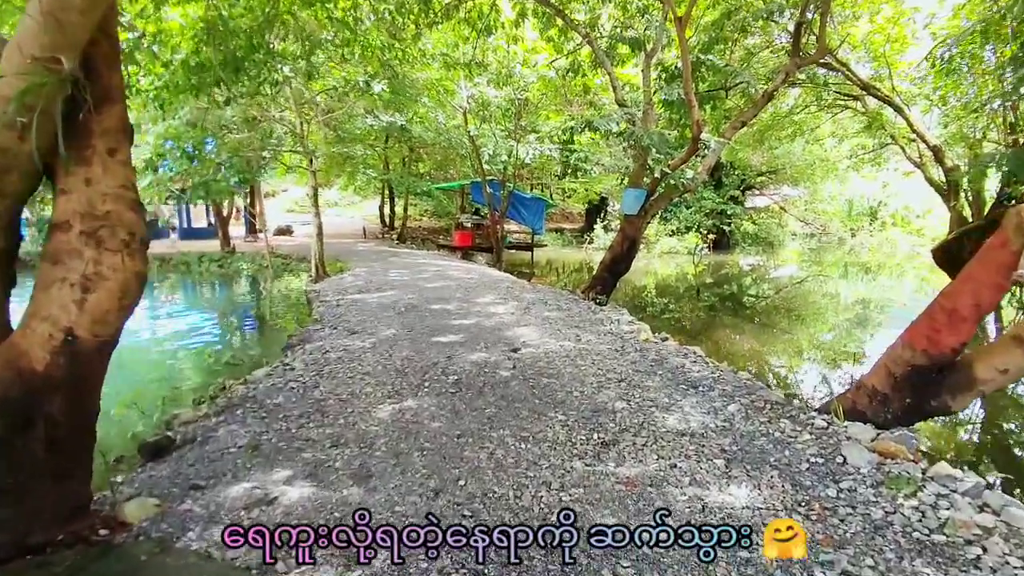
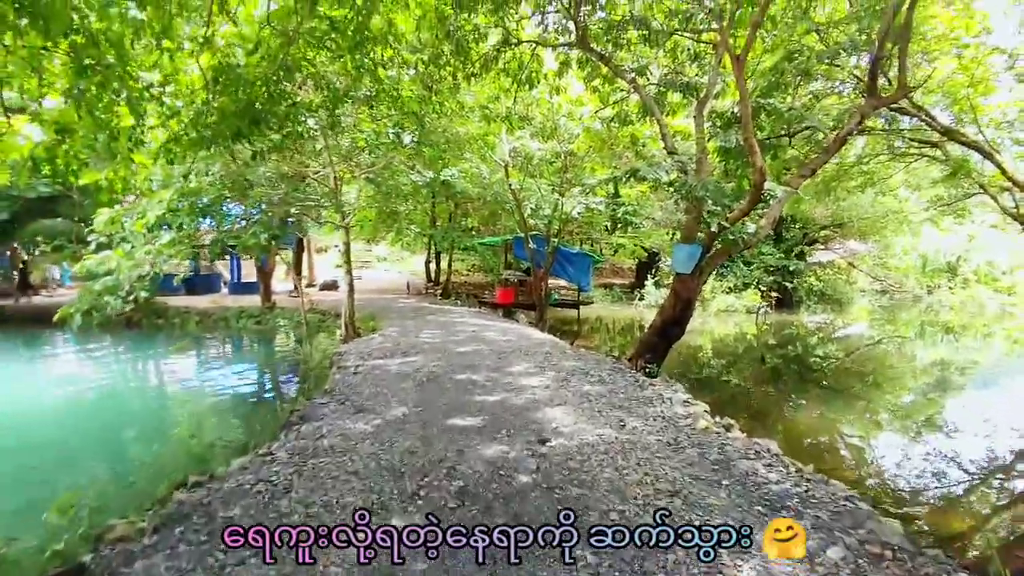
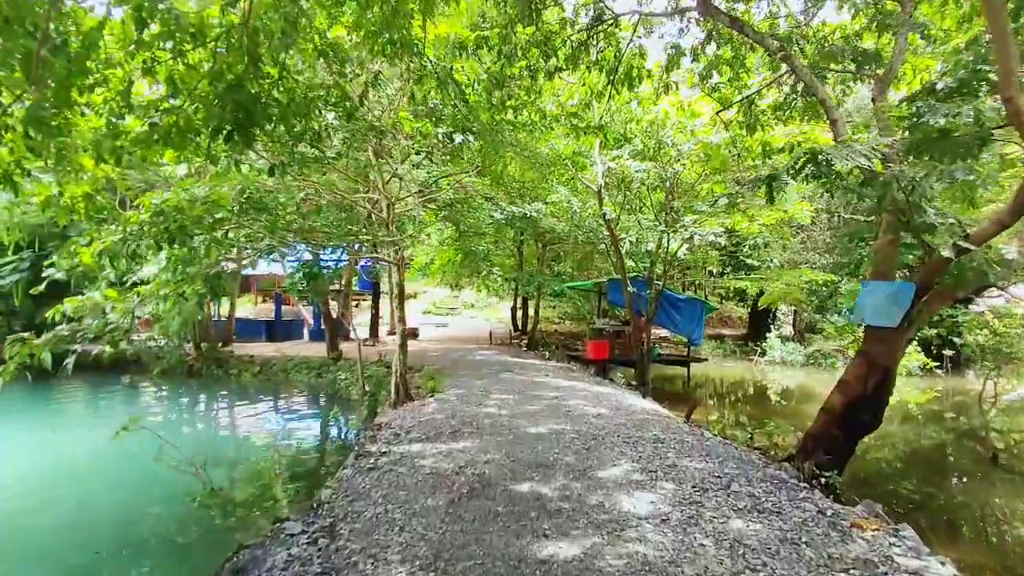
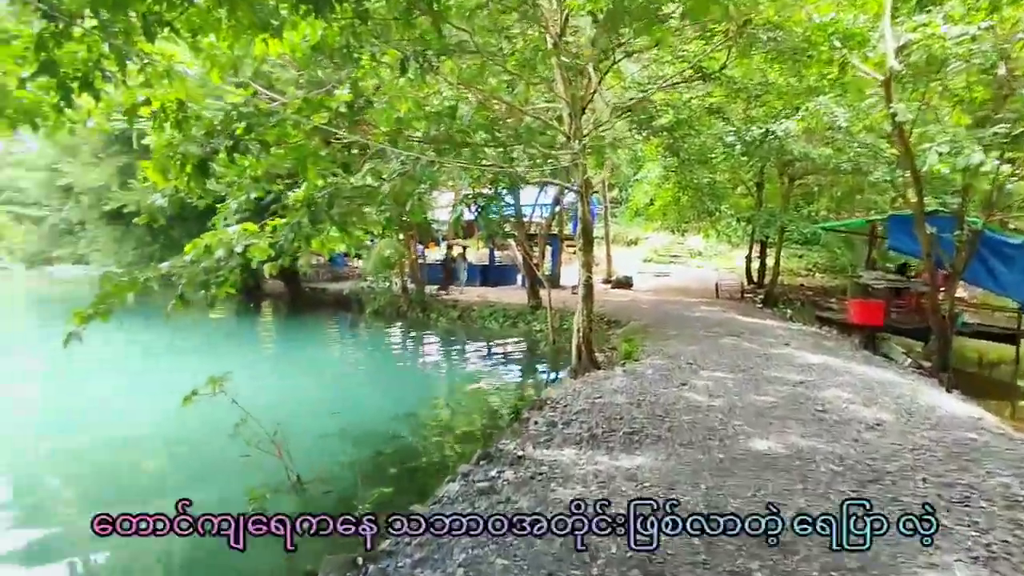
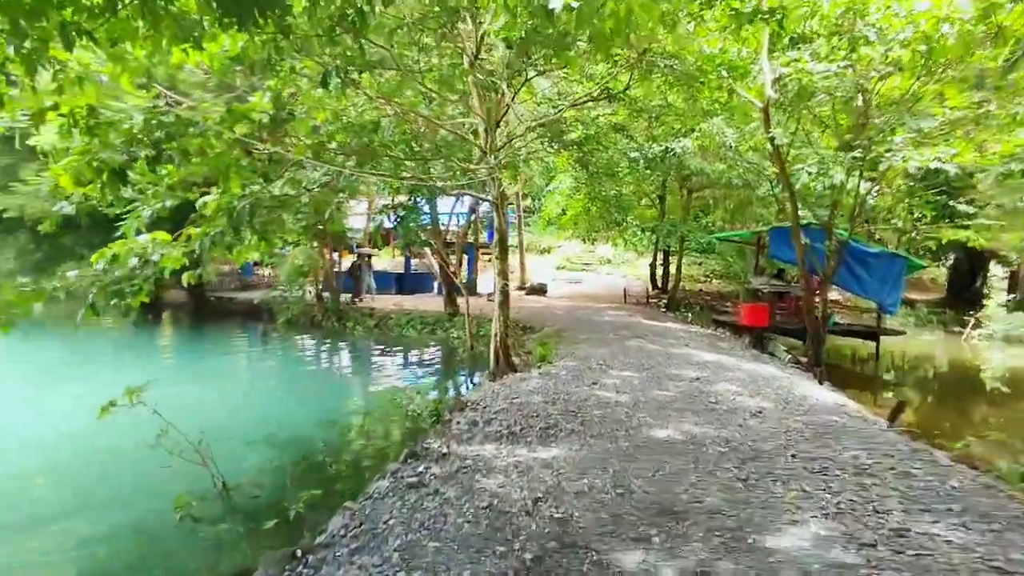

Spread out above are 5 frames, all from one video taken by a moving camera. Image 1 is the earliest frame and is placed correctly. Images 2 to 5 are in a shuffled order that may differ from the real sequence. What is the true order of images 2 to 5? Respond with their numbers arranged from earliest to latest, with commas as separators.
2, 3, 5, 4
